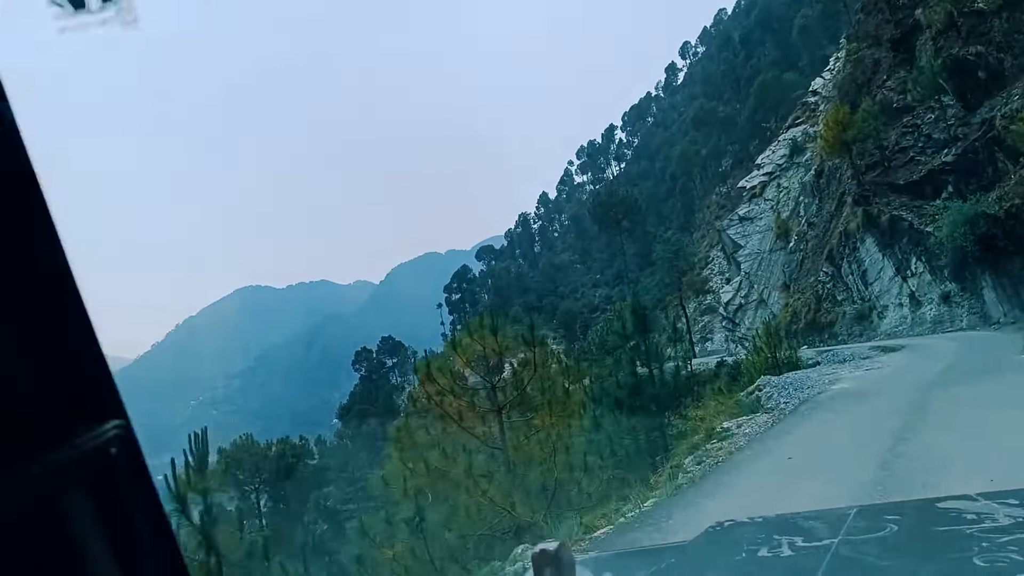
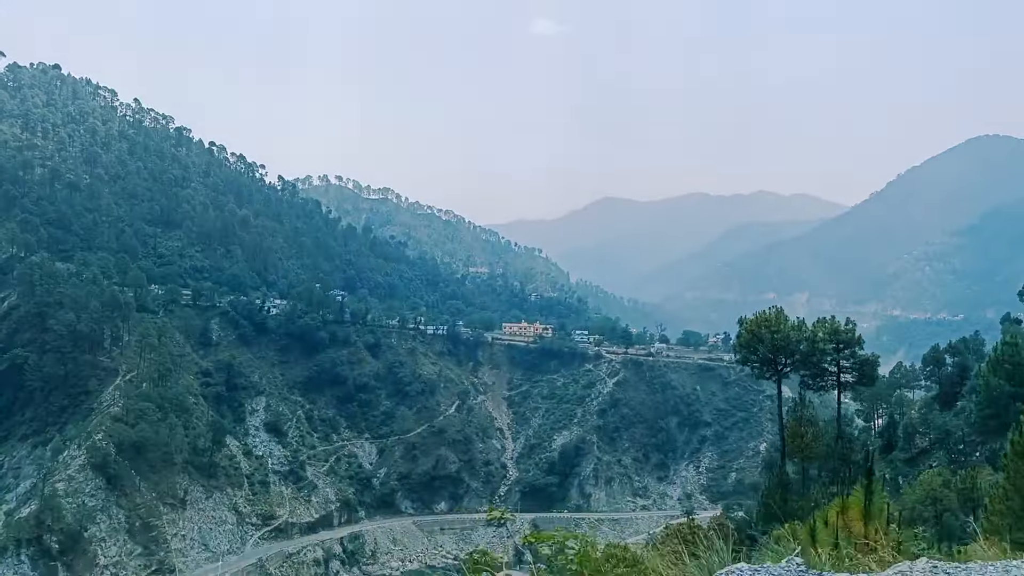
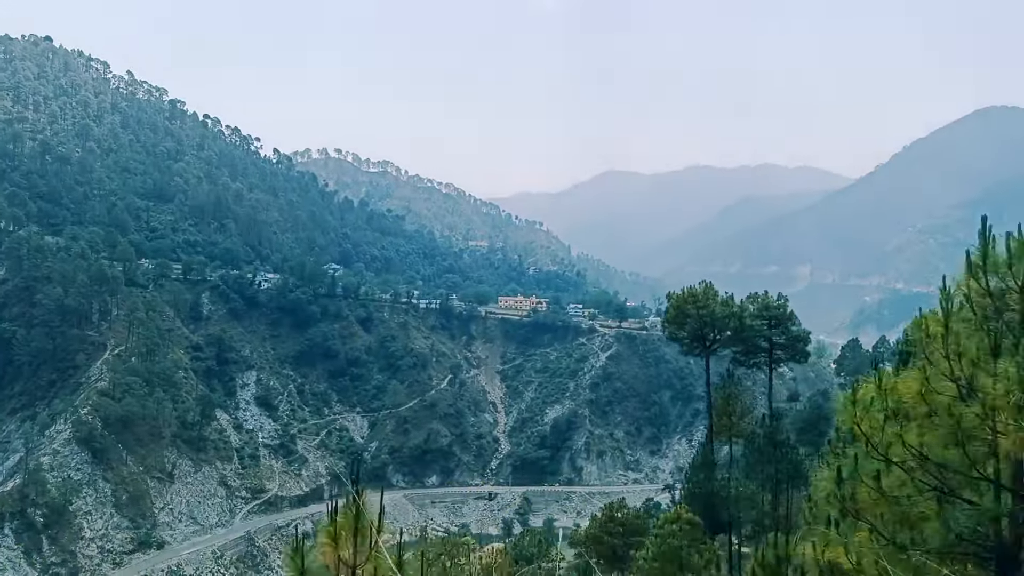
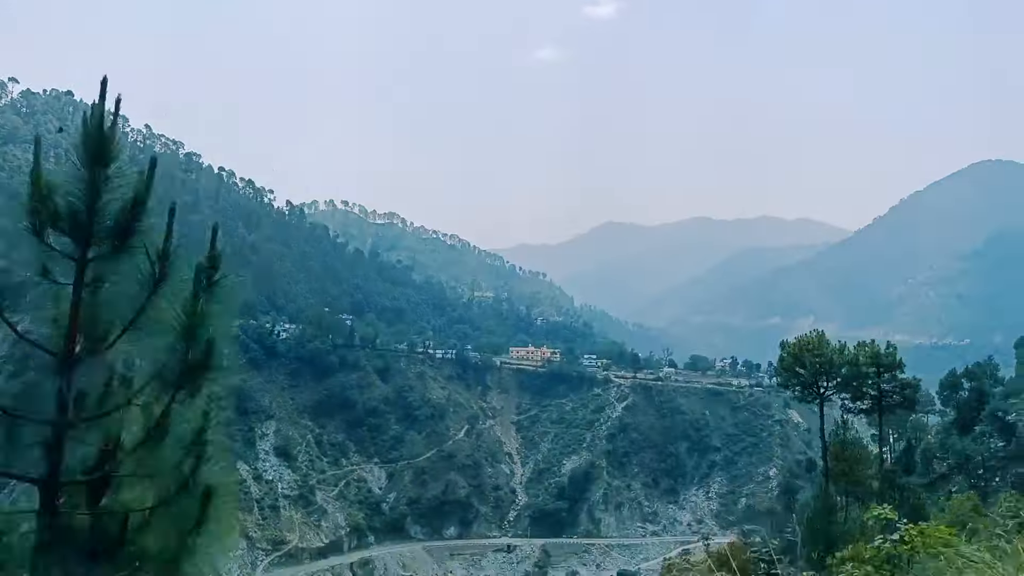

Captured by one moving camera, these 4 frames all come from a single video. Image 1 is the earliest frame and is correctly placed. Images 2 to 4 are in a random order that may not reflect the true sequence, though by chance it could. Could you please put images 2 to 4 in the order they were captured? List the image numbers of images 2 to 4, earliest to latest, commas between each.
4, 2, 3
